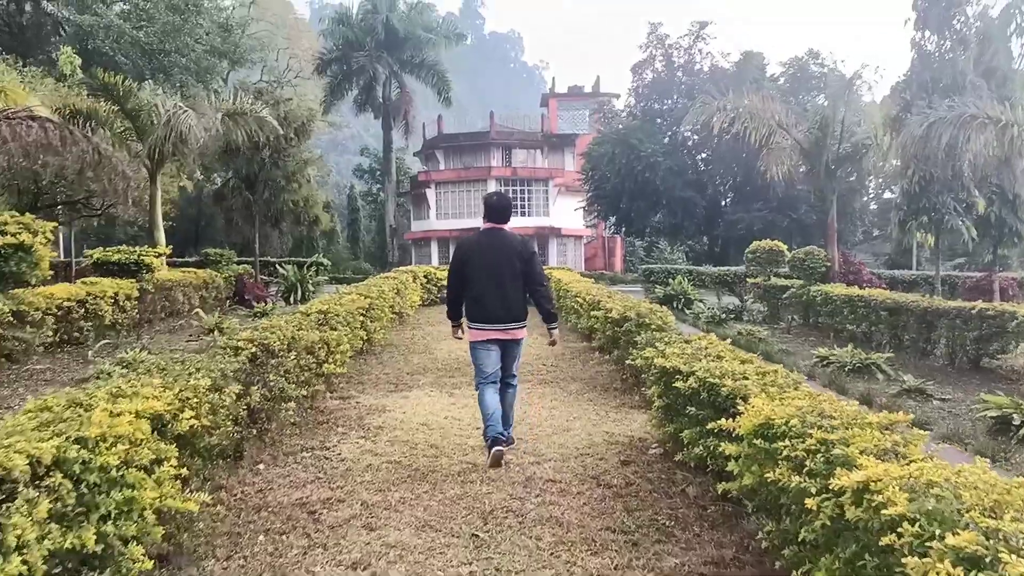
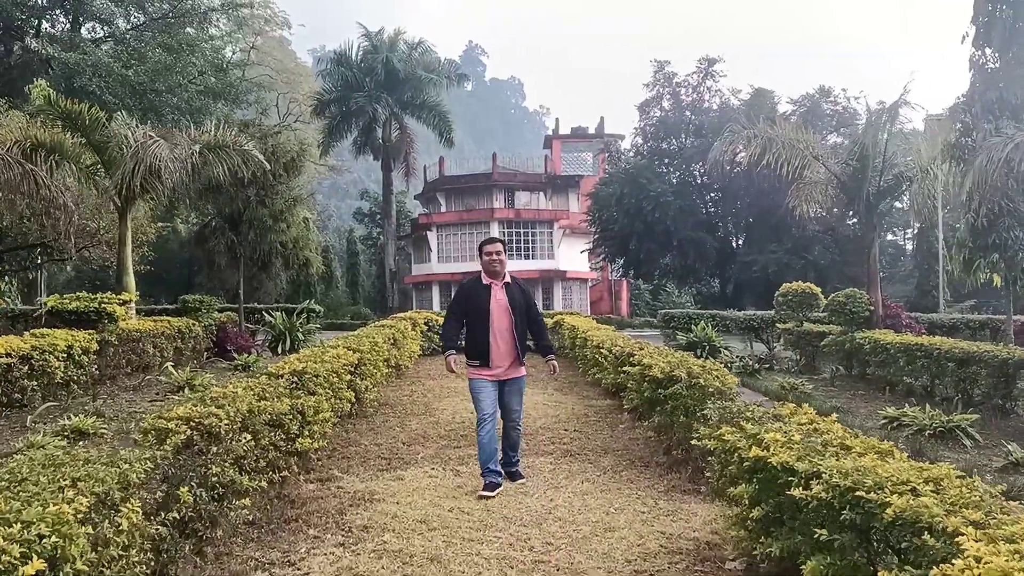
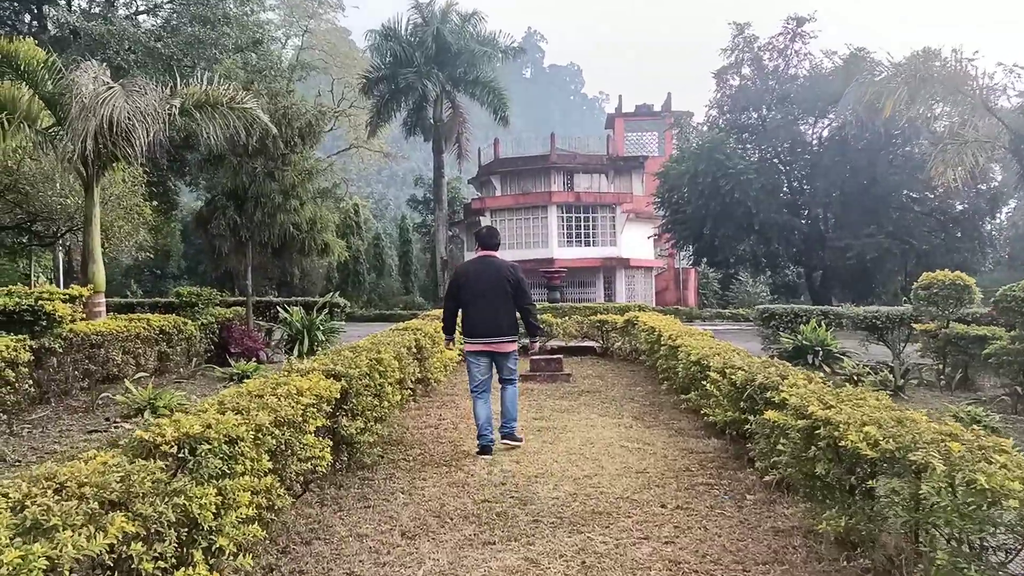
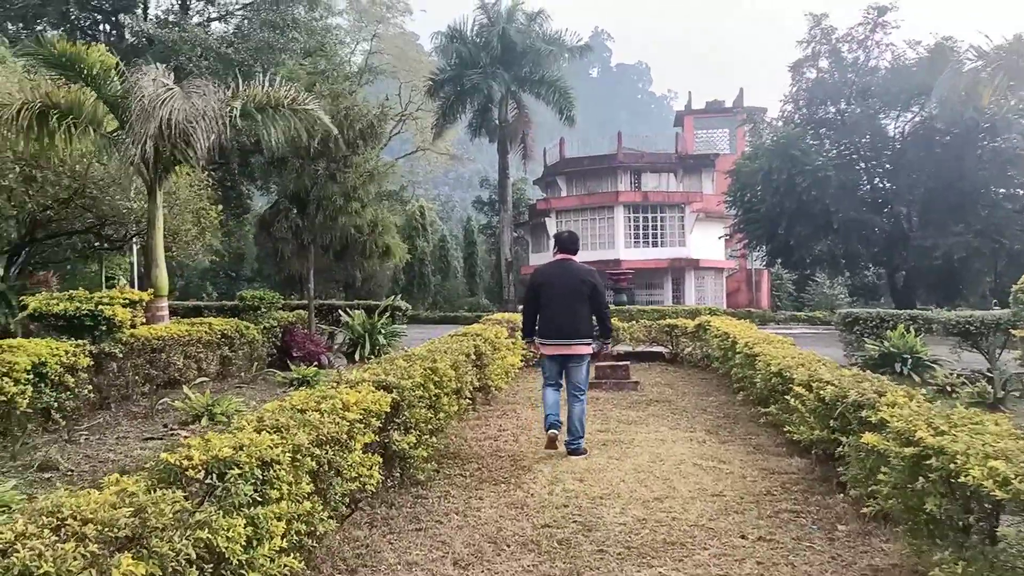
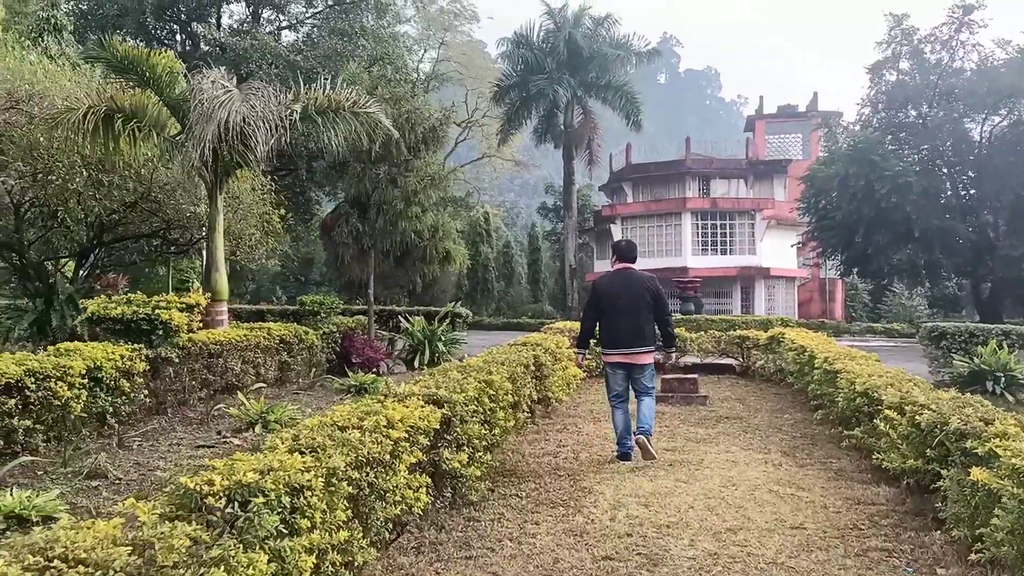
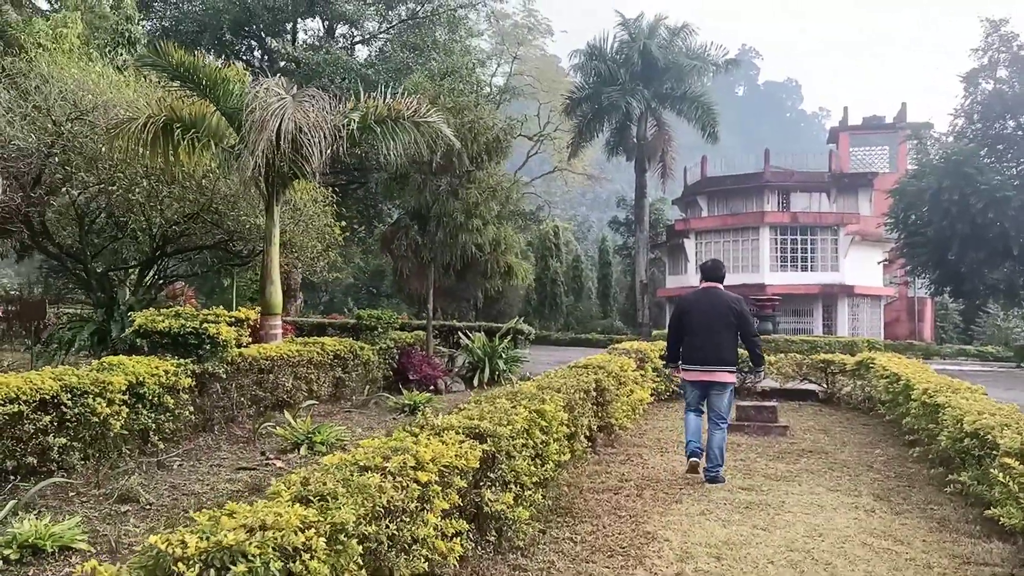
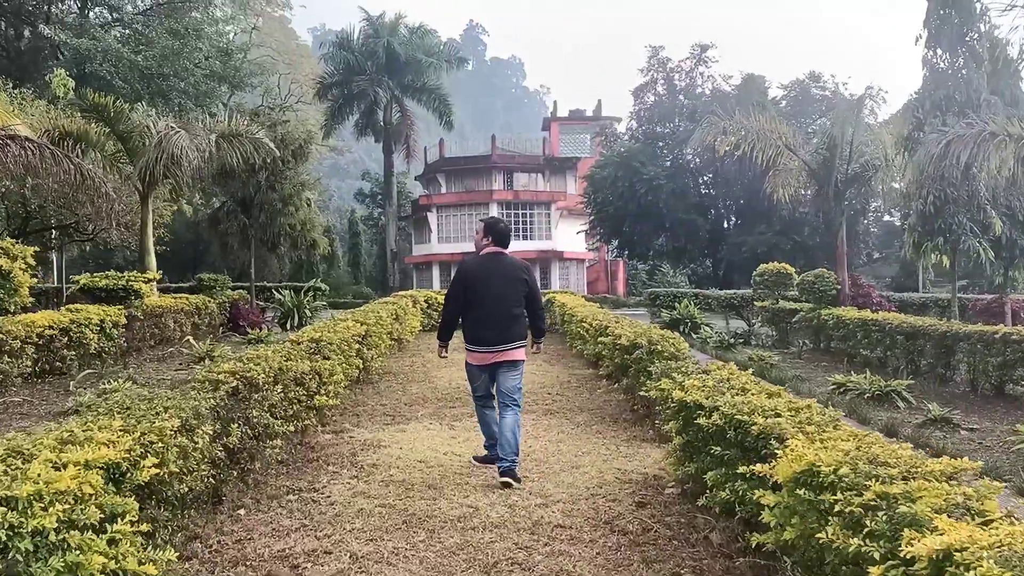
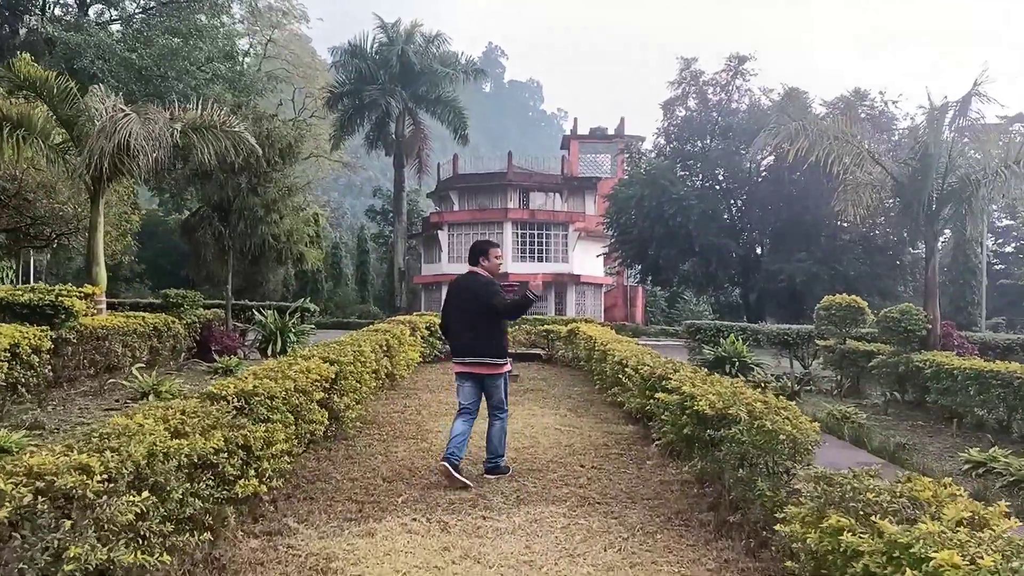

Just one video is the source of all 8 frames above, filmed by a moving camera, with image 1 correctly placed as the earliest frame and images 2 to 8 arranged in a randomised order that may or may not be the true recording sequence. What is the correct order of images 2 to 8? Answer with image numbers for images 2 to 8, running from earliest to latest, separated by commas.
7, 2, 8, 3, 4, 5, 6
